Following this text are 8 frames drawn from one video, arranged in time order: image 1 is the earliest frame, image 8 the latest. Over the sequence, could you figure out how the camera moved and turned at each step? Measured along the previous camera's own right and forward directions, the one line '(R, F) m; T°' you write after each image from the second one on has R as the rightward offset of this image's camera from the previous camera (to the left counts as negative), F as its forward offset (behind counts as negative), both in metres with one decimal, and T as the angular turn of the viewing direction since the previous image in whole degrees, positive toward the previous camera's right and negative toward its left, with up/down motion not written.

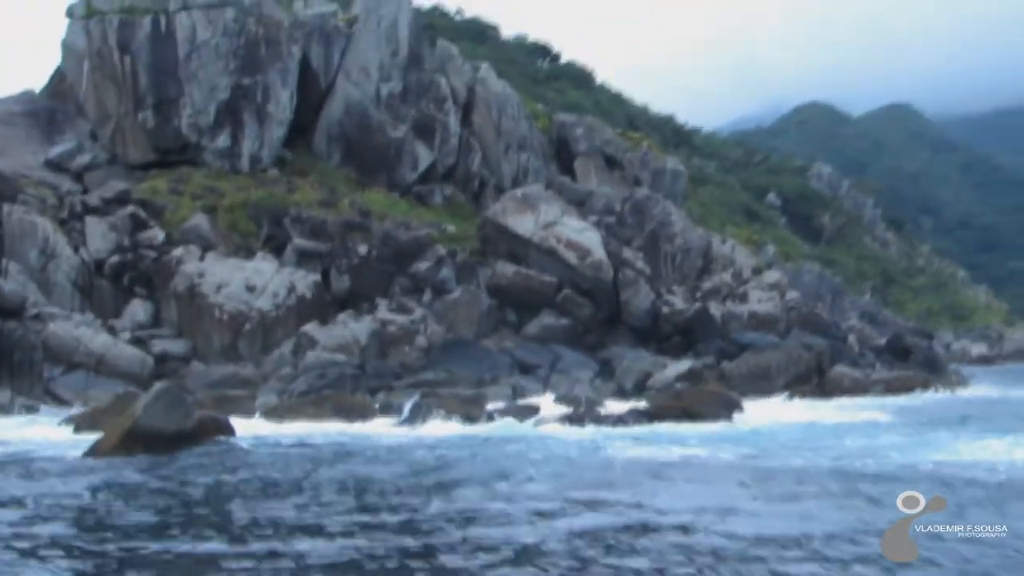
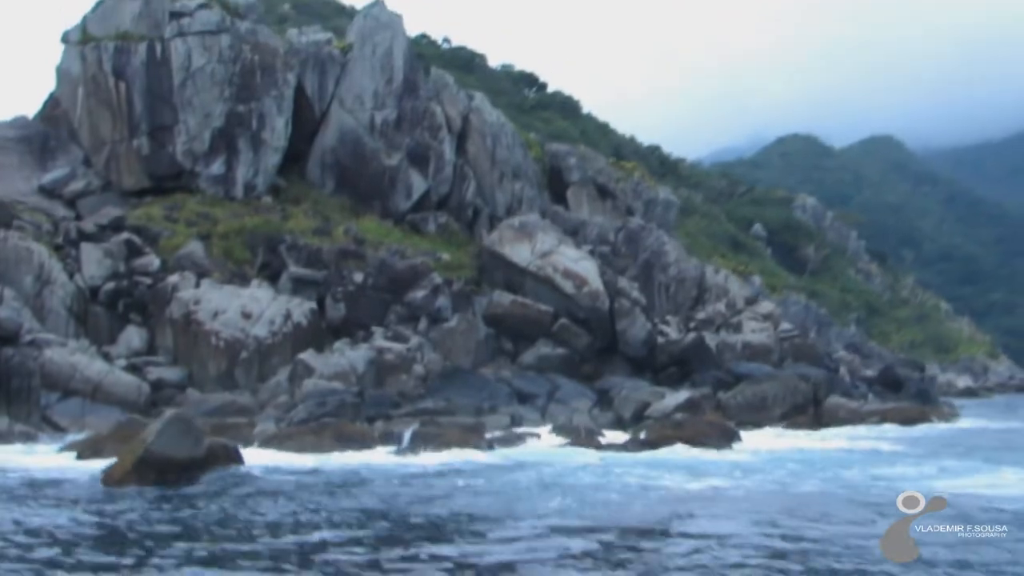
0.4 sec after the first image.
(-0.2, 0.0) m; +1°
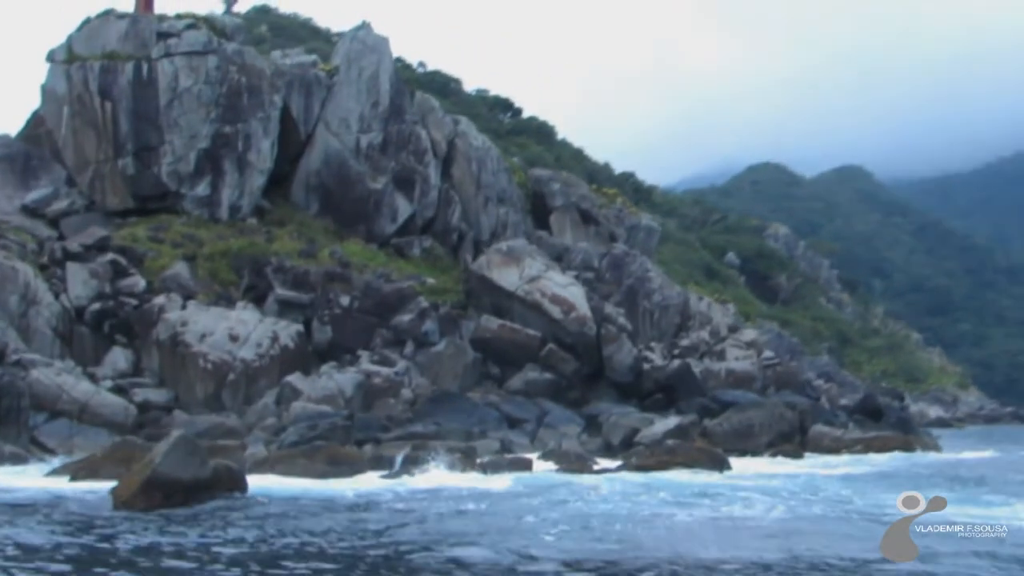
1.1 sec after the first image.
(-0.3, 0.0) m; +1°
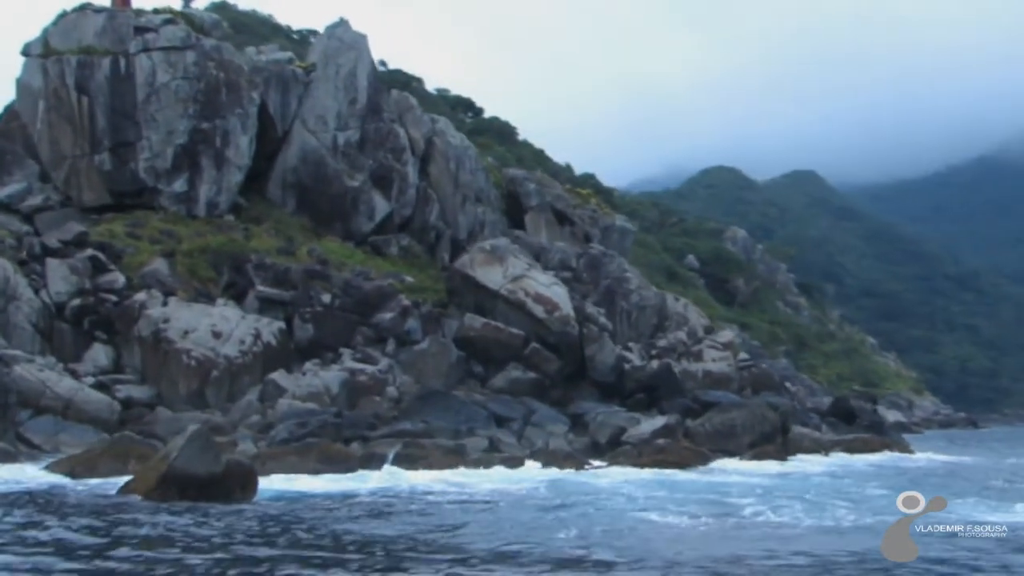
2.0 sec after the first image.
(-0.5, 0.0) m; +1°
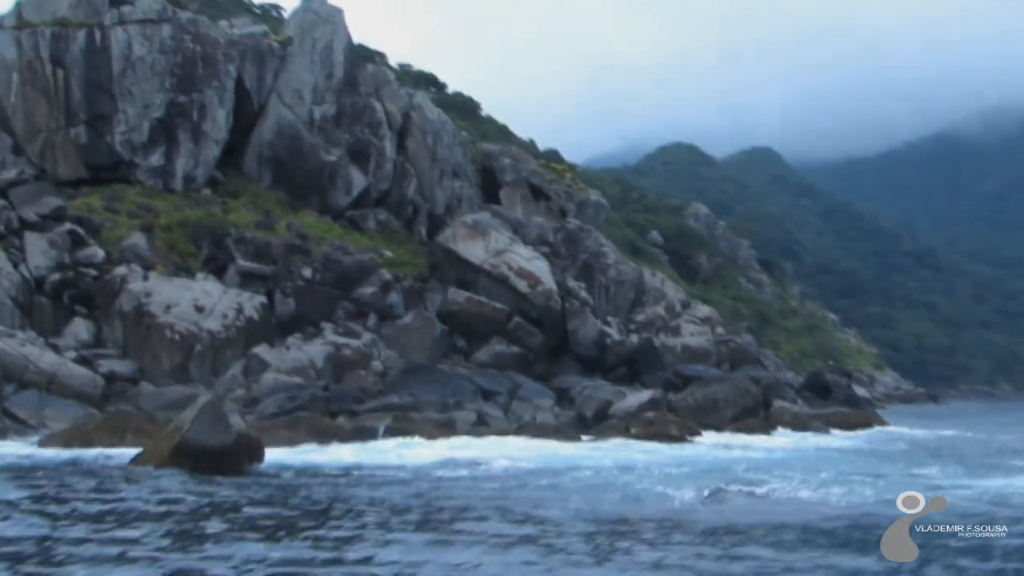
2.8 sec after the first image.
(-0.4, 0.0) m; +1°
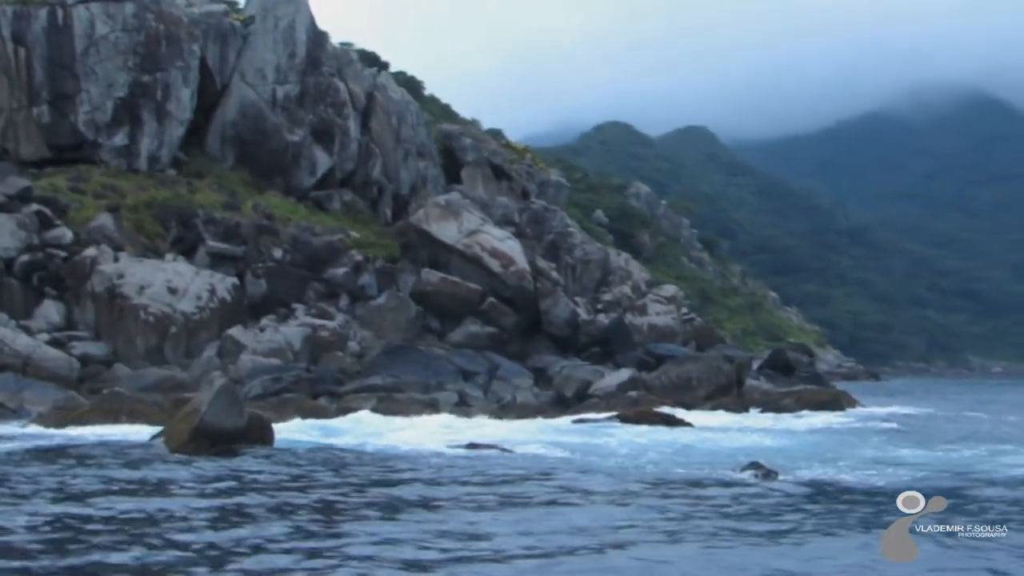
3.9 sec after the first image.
(-0.6, -0.1) m; +2°
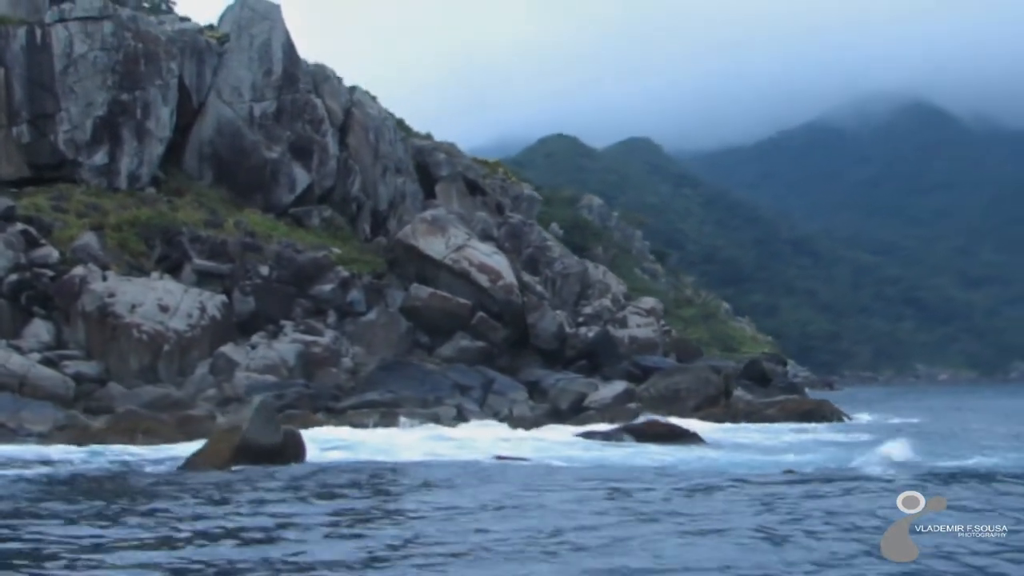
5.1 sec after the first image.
(-0.6, -0.3) m; +1°
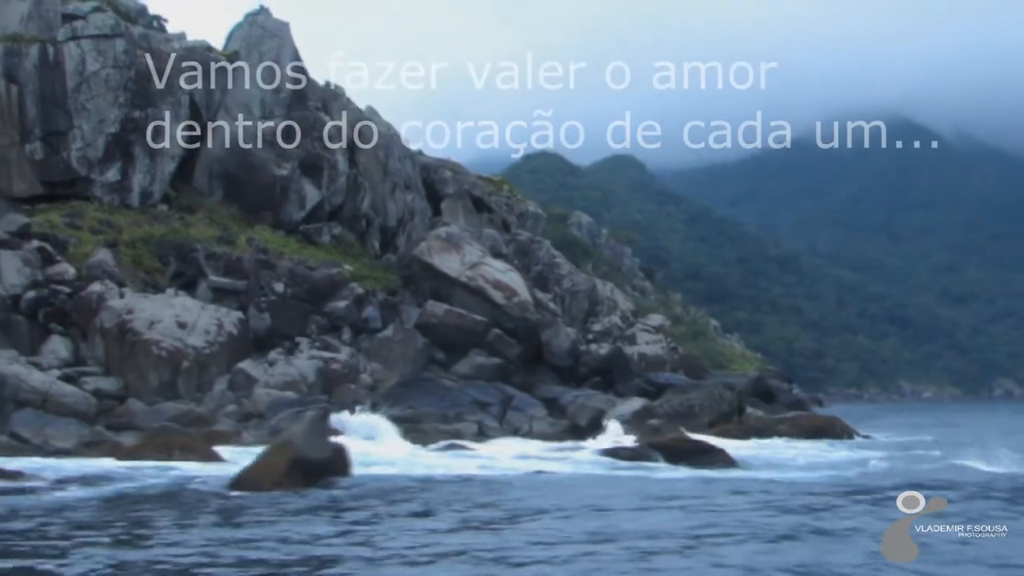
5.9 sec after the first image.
(-0.5, -0.2) m; 0°
